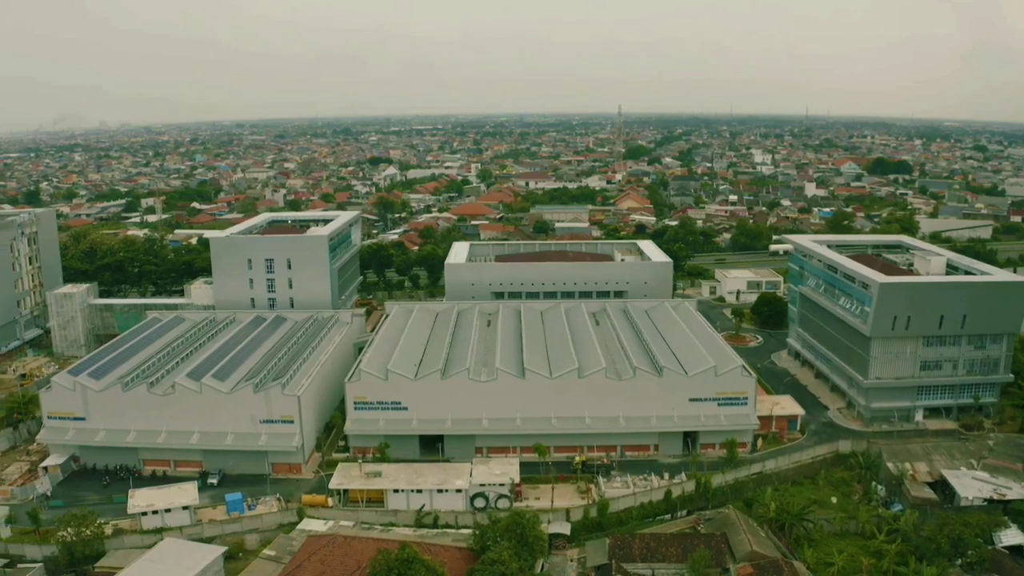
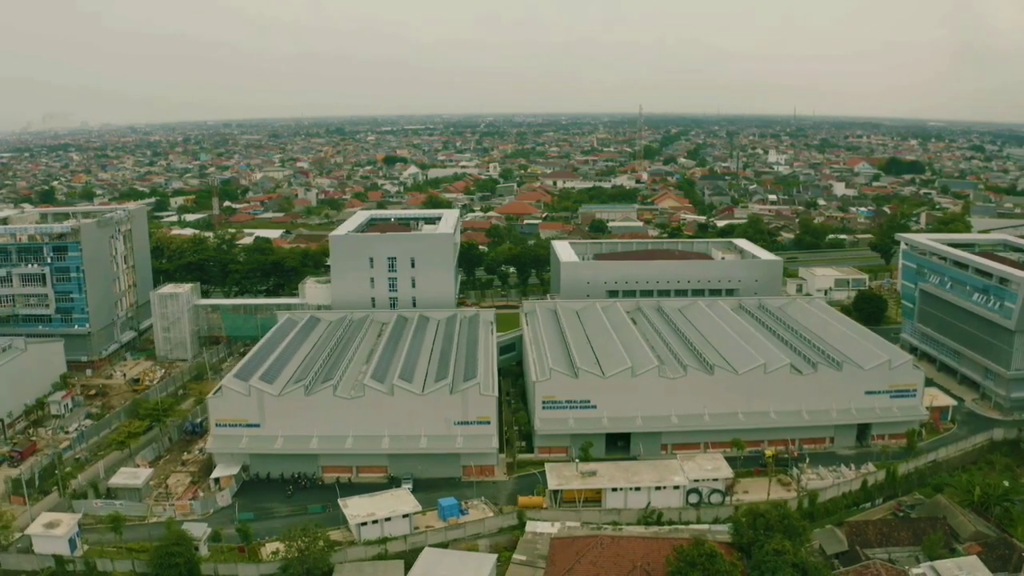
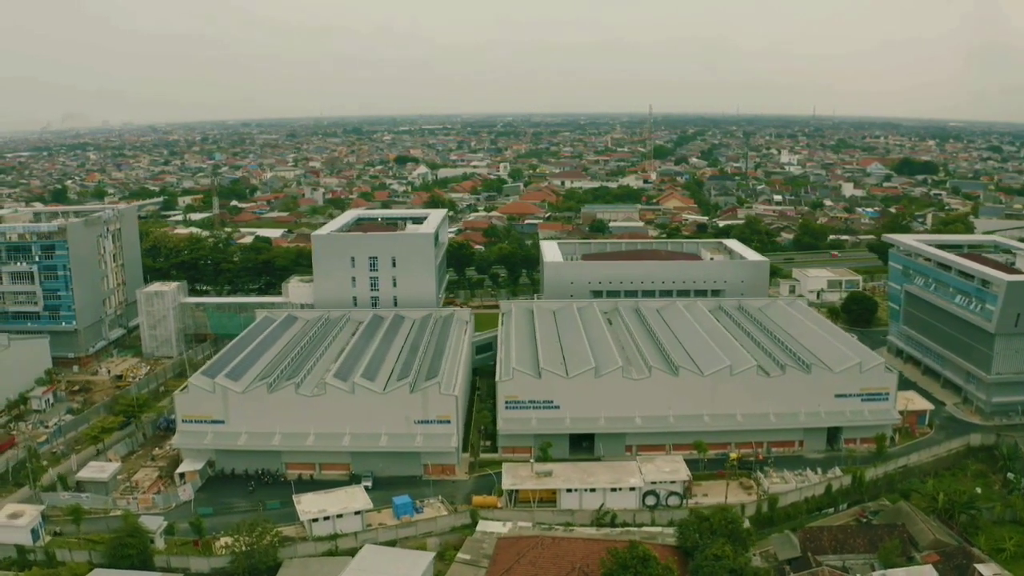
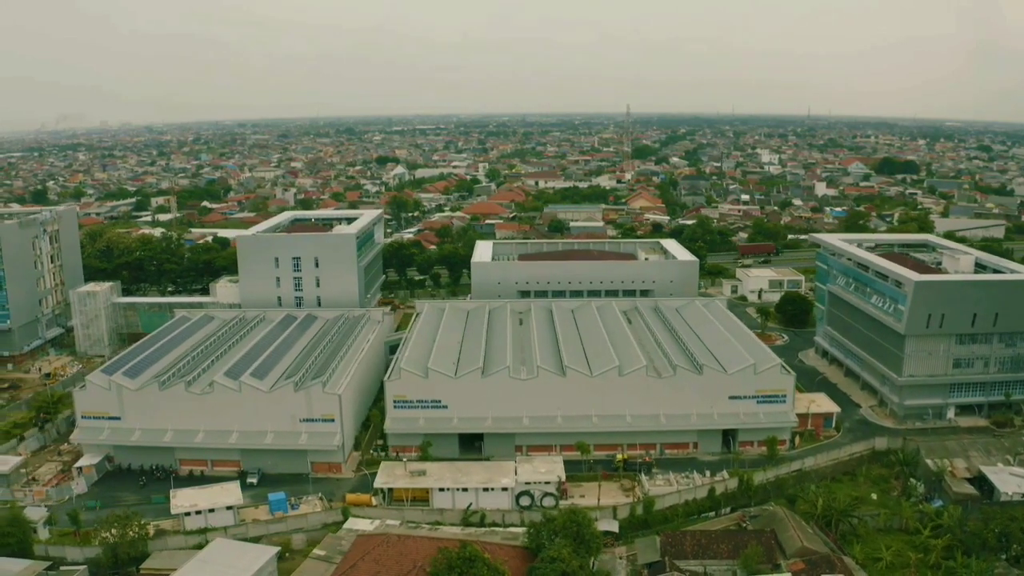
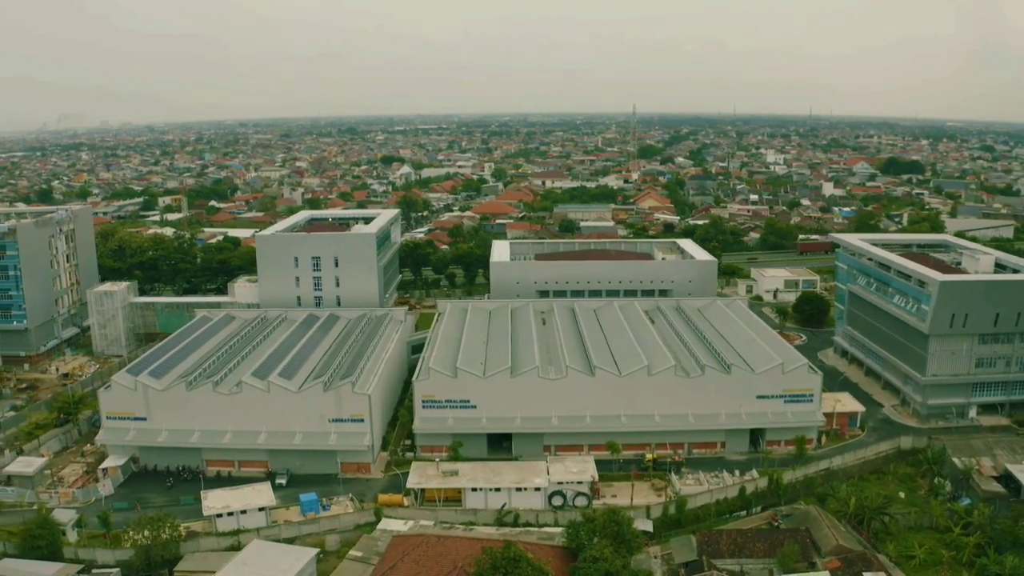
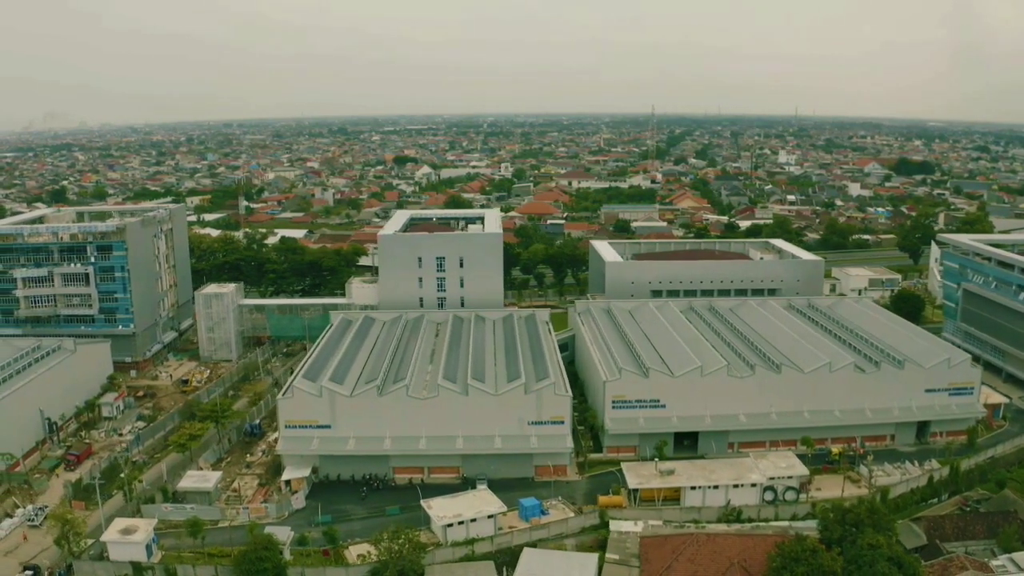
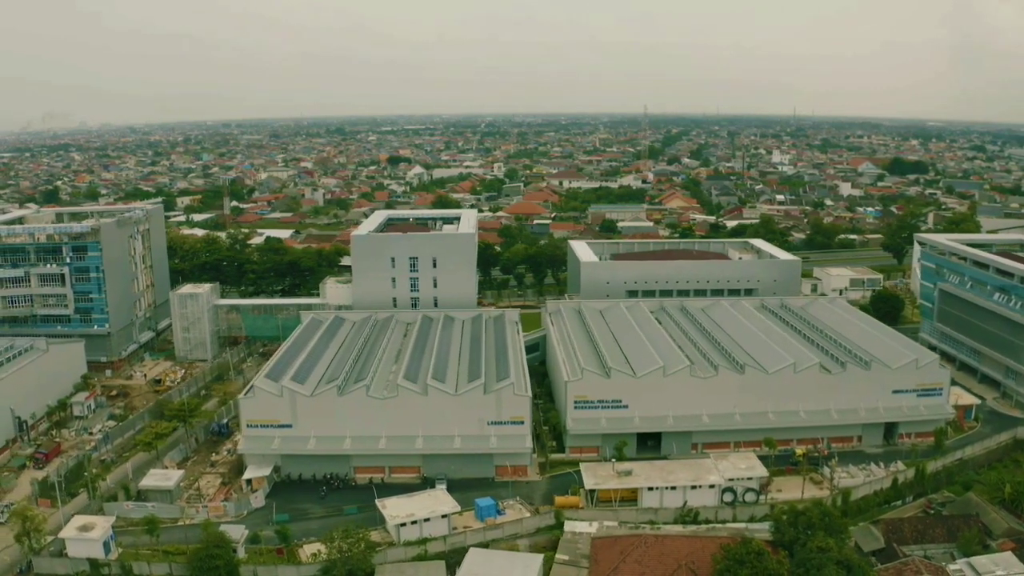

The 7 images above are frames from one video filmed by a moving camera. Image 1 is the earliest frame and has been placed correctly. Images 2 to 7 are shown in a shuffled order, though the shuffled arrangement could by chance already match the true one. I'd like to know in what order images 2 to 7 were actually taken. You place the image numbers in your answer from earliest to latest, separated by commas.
4, 5, 3, 2, 7, 6
